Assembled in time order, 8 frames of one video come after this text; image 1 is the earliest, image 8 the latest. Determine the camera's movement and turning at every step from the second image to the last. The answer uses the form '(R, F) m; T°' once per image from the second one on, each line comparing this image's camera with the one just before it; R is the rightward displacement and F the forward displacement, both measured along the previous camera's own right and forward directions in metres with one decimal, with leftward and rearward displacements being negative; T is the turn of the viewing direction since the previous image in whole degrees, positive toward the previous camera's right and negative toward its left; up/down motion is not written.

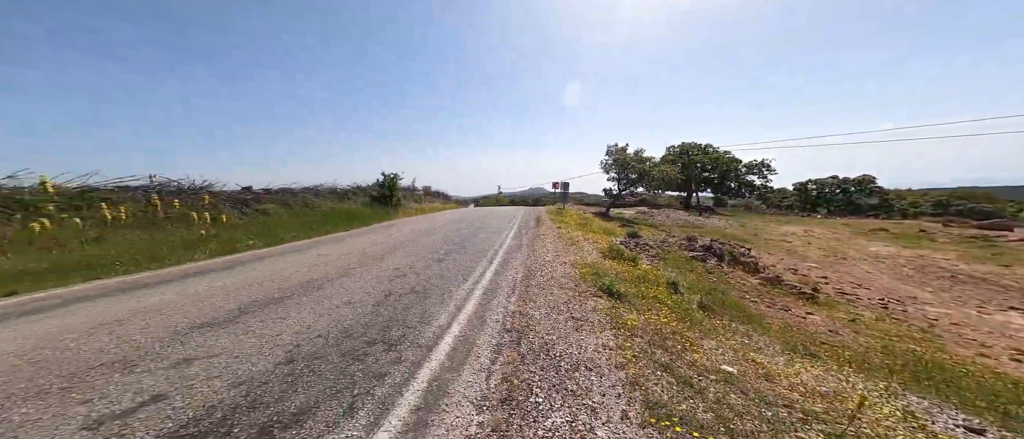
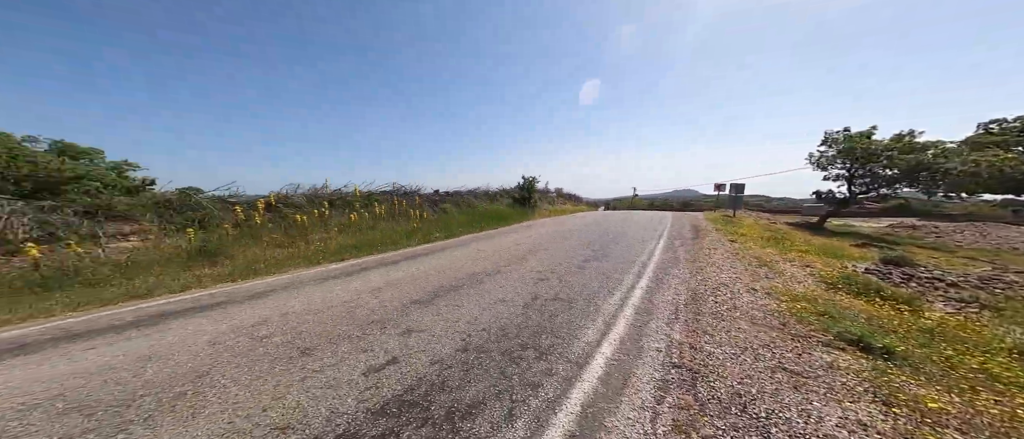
(-0.1, +0.1) m; -23°
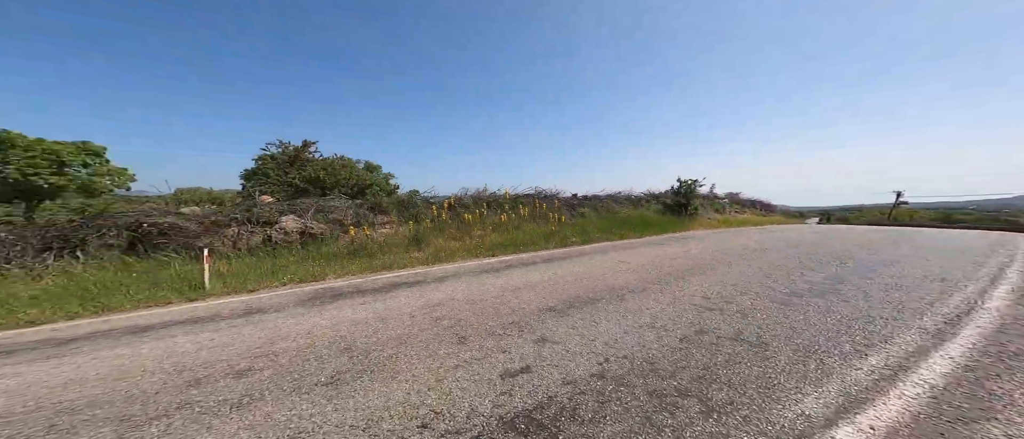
(-0.1, +0.4) m; -25°
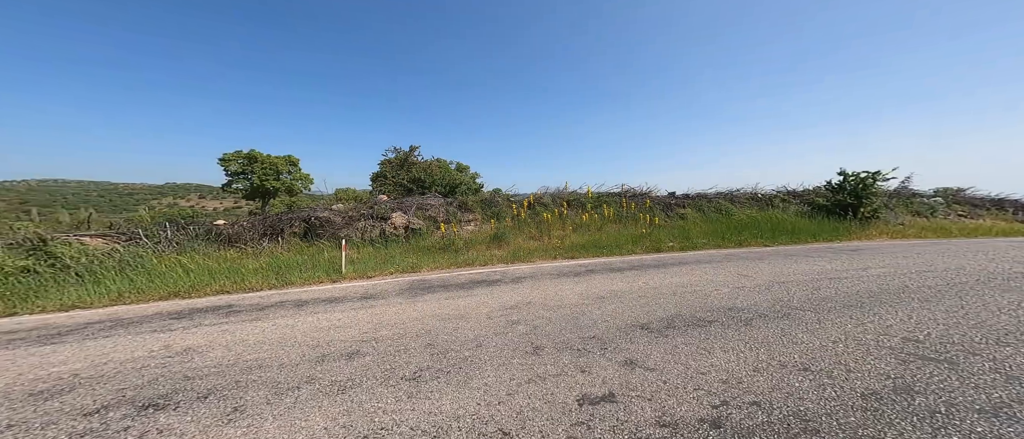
(+0.1, +0.4) m; -18°
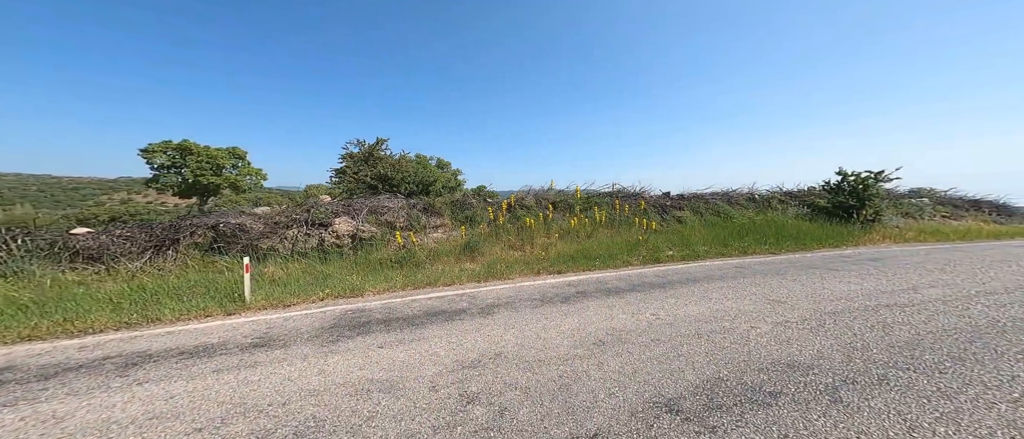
(+0.2, +1.3) m; +3°
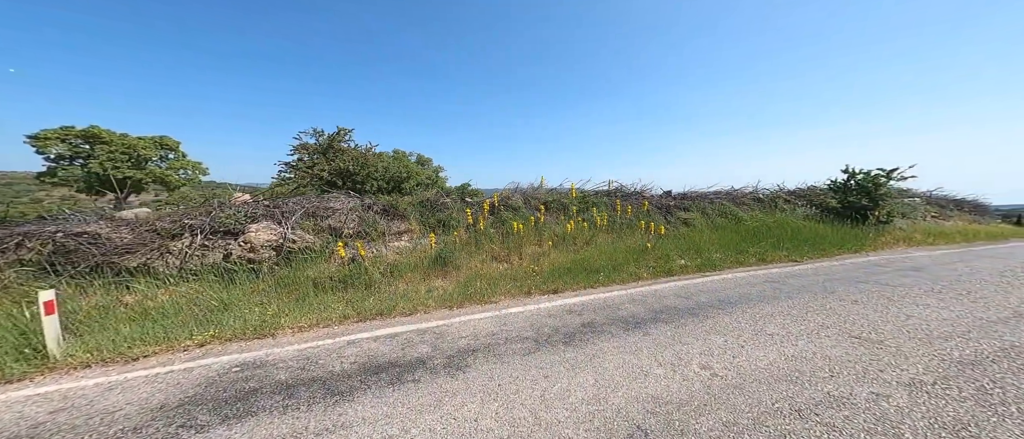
(0.0, +1.3) m; +3°
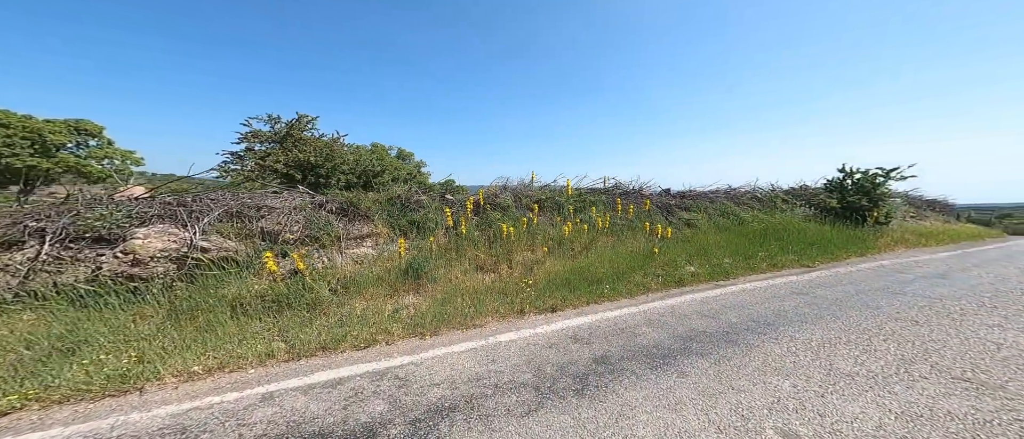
(-0.1, +0.9) m; +3°
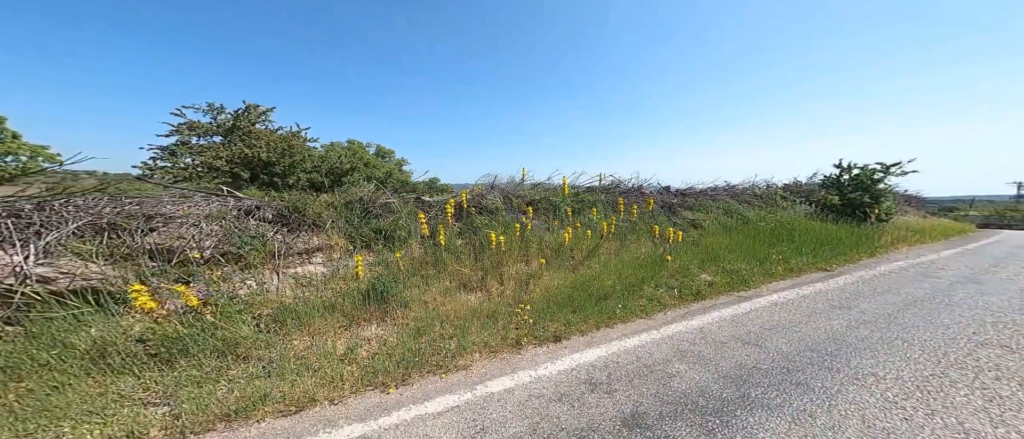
(-0.1, +0.9) m; +3°
